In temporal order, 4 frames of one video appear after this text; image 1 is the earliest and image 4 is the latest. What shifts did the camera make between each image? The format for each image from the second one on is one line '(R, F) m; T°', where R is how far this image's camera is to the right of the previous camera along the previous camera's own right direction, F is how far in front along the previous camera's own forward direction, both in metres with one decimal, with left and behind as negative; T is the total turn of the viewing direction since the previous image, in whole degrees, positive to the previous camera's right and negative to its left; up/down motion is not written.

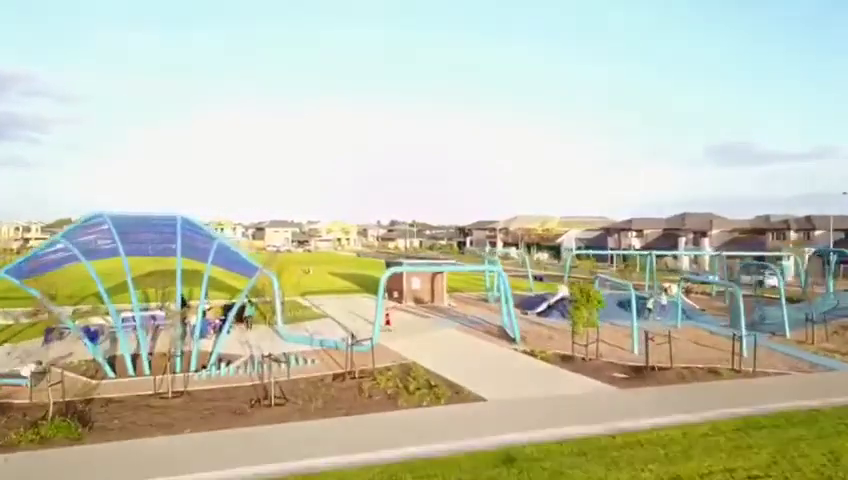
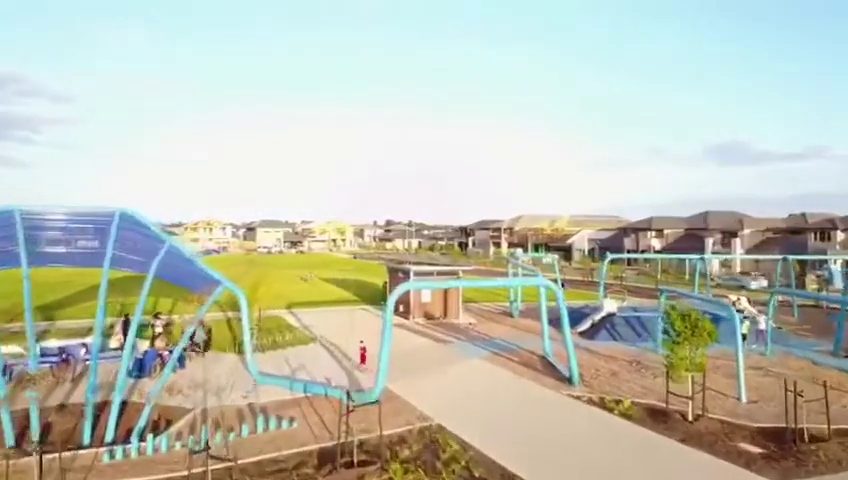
(-0.3, +3.3) m; 0°
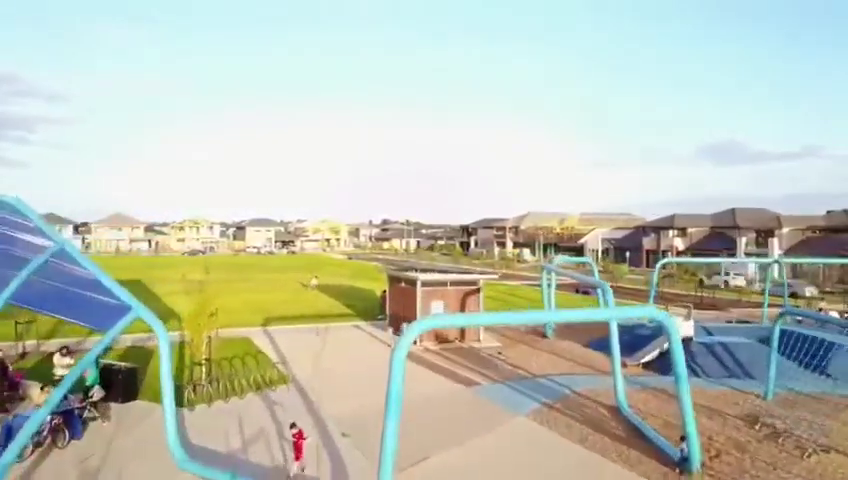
(-0.2, +3.4) m; 0°
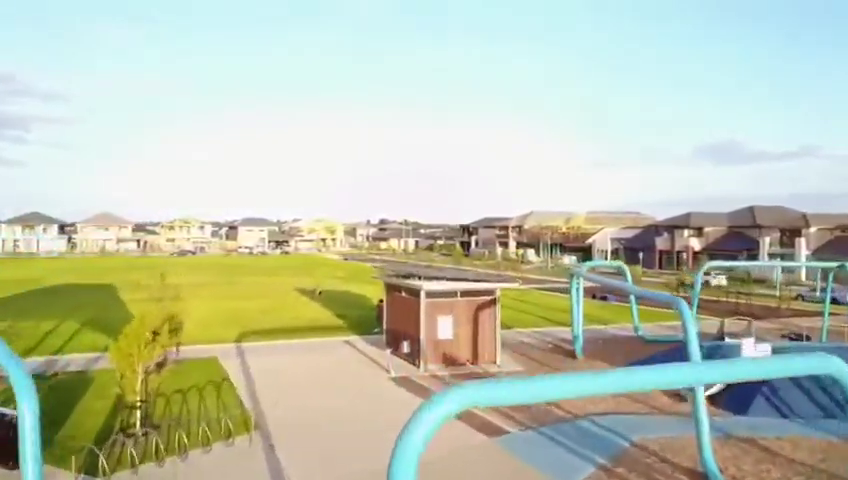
(-0.1, +2.1) m; 0°
